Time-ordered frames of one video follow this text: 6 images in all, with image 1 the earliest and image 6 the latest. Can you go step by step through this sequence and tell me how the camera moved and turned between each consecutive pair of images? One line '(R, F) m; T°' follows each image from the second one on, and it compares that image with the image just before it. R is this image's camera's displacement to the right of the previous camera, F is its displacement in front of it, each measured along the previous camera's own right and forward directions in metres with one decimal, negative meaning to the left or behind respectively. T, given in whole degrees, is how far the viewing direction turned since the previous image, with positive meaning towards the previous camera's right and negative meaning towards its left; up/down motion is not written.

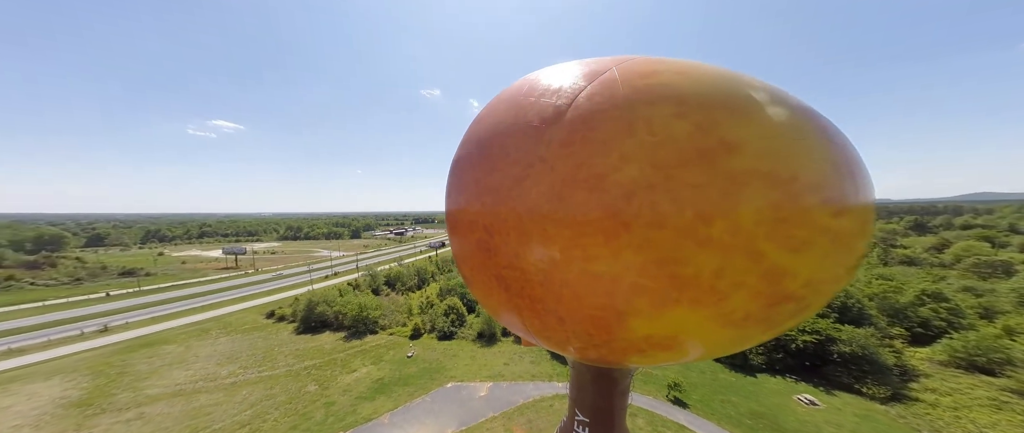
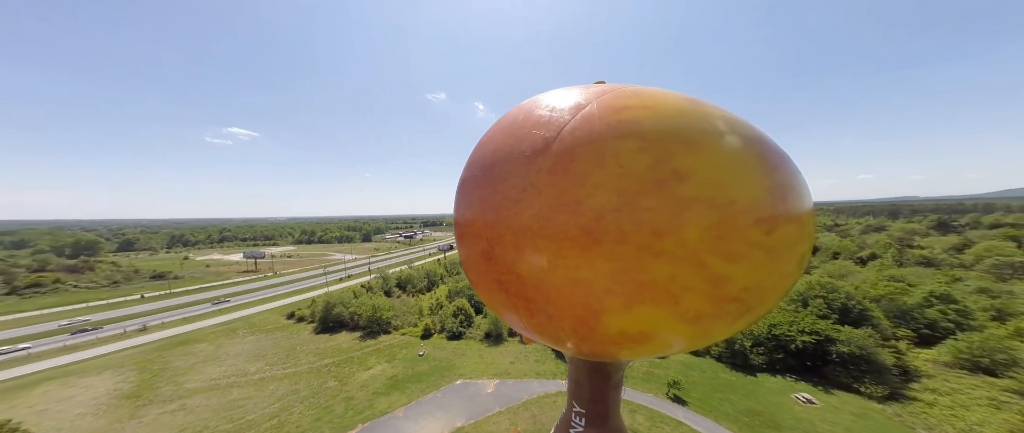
(+0.3, -0.8) m; -2°
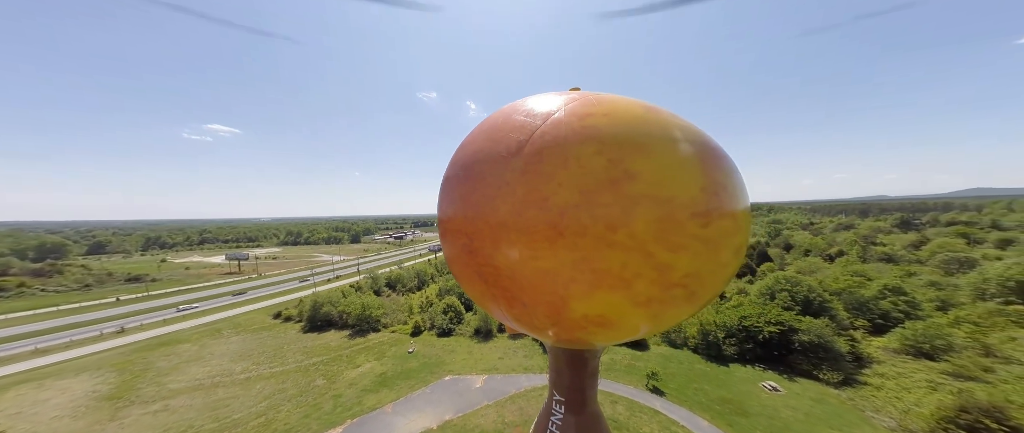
(+0.2, -0.6) m; +2°
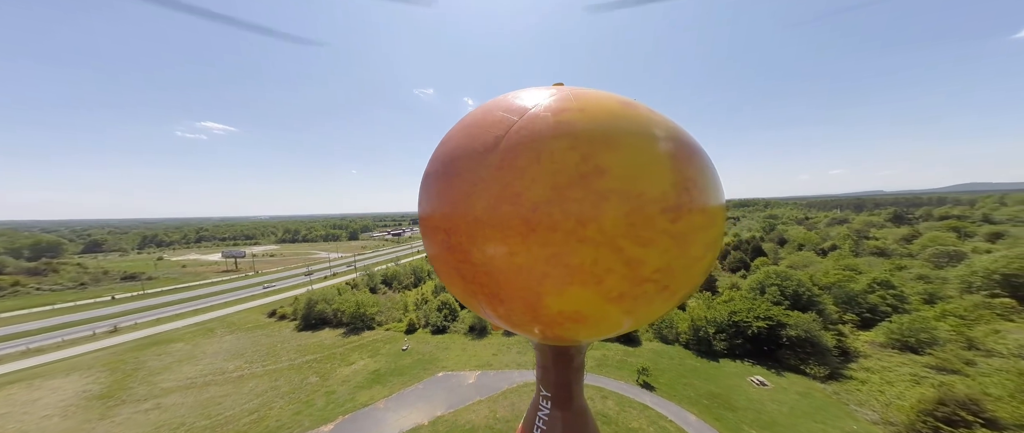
(+0.5, 0.0) m; 0°
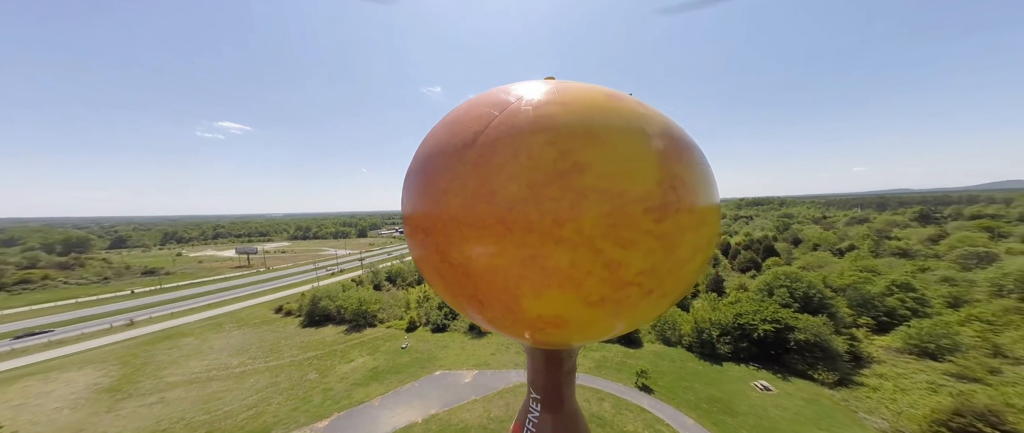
(+0.8, +0.3) m; -2°
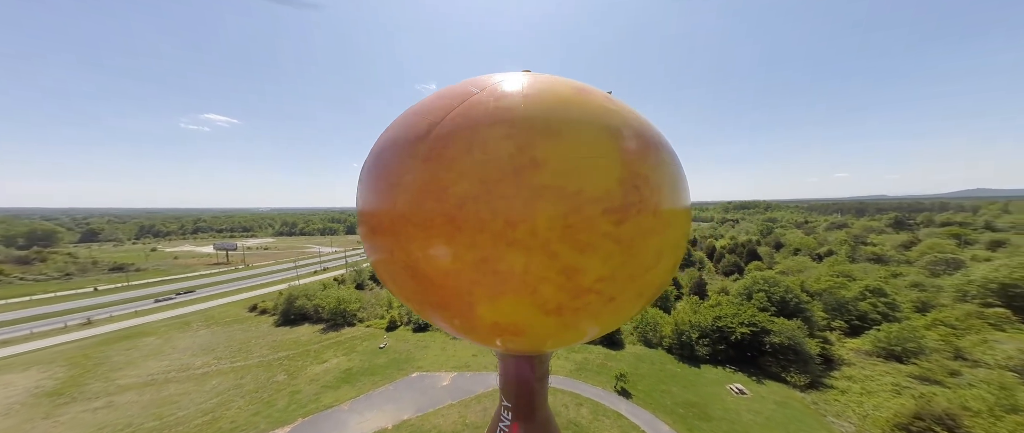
(+0.7, +0.4) m; +2°
